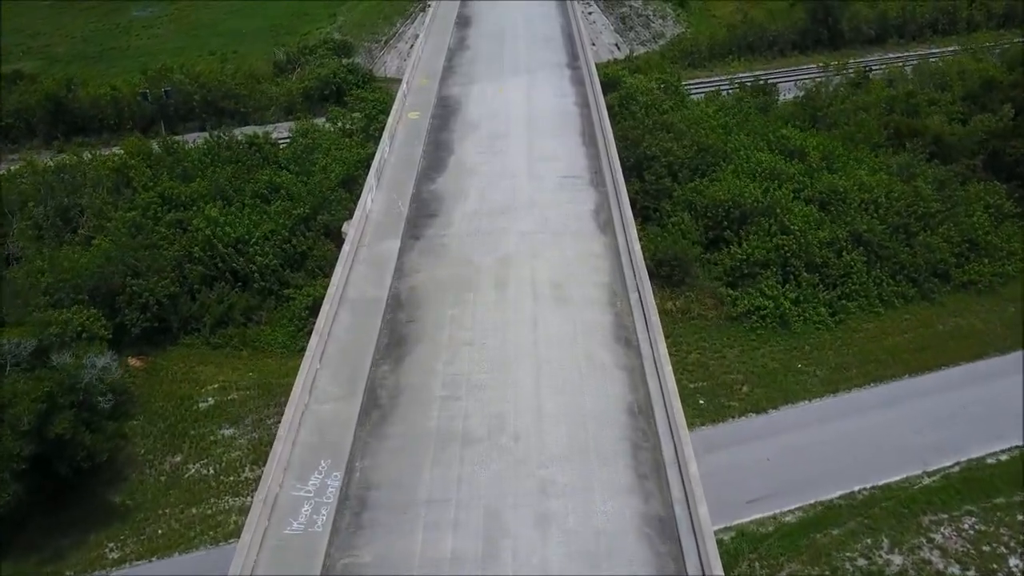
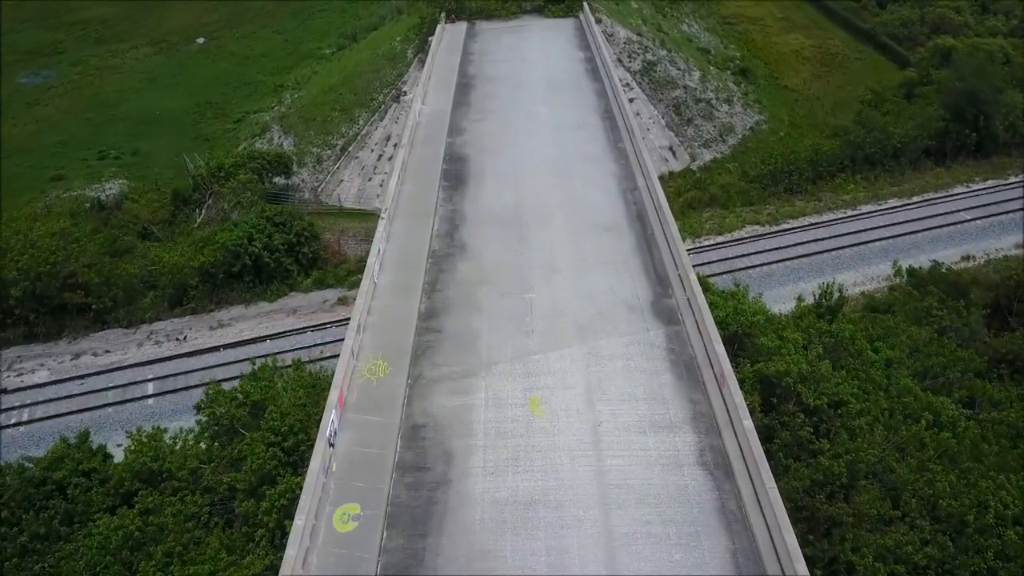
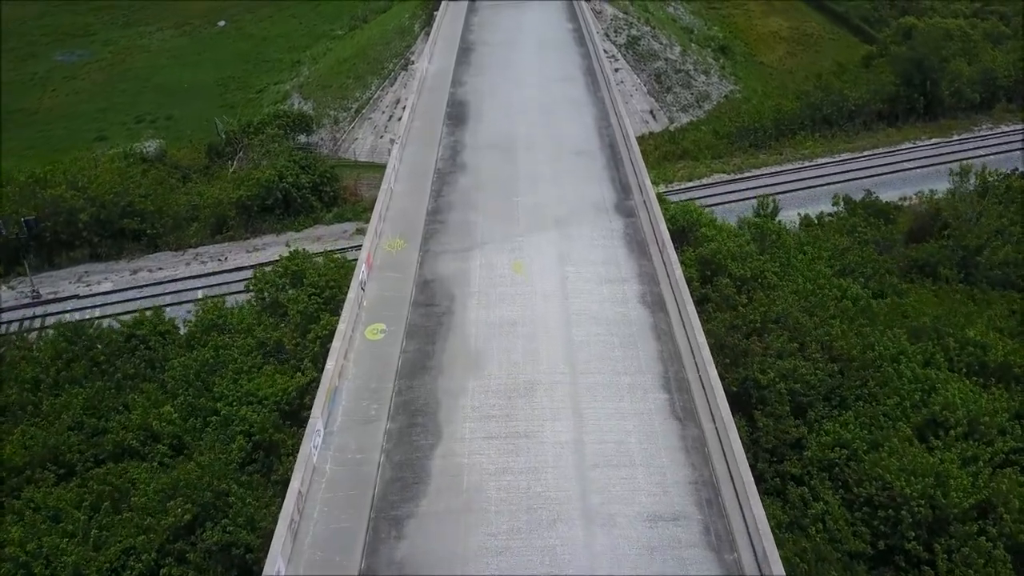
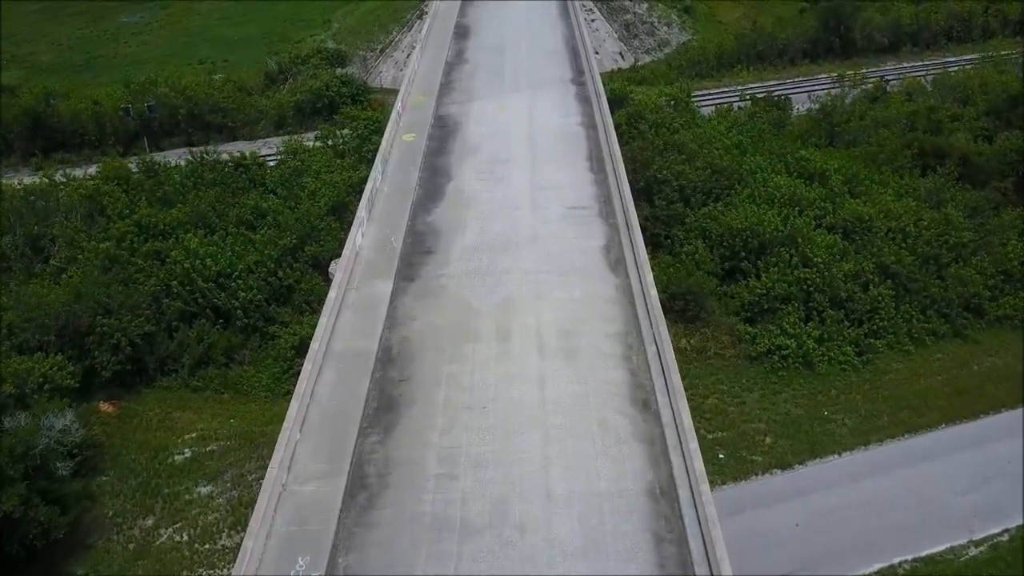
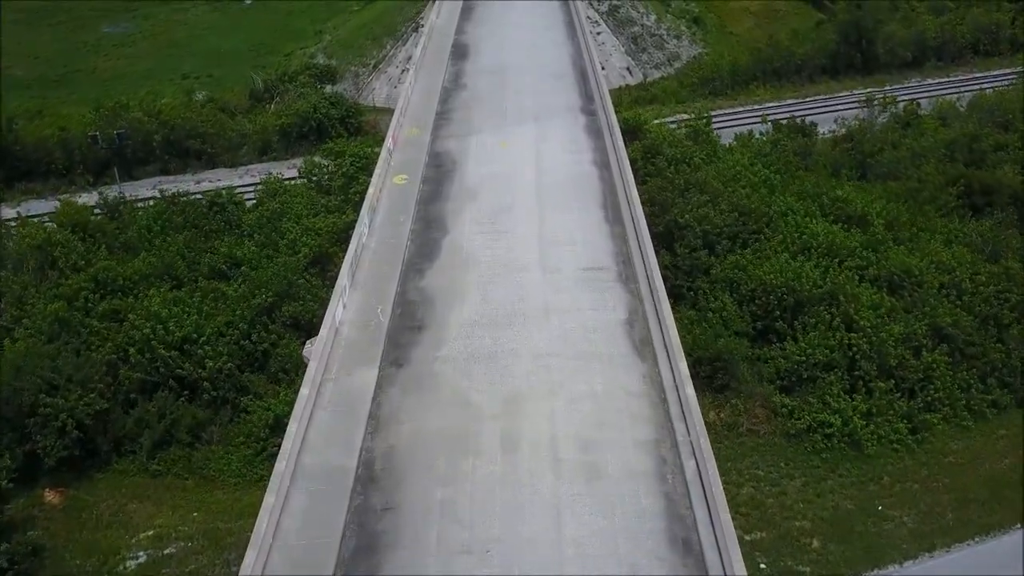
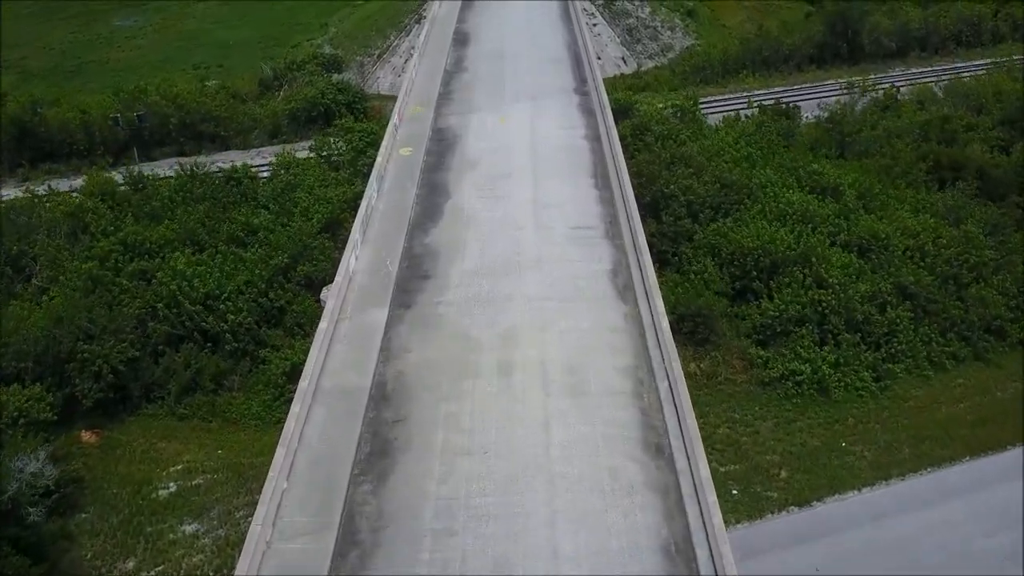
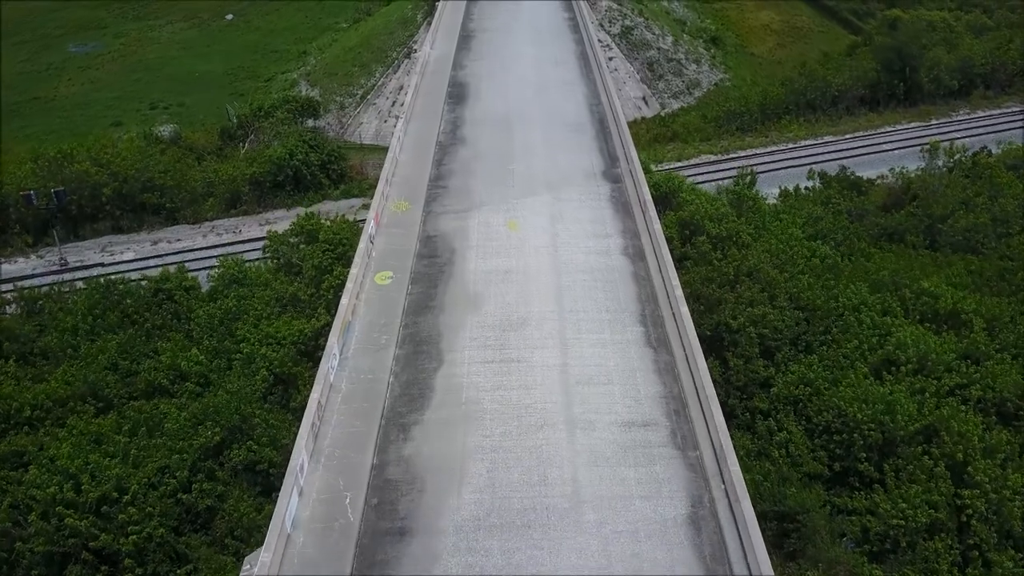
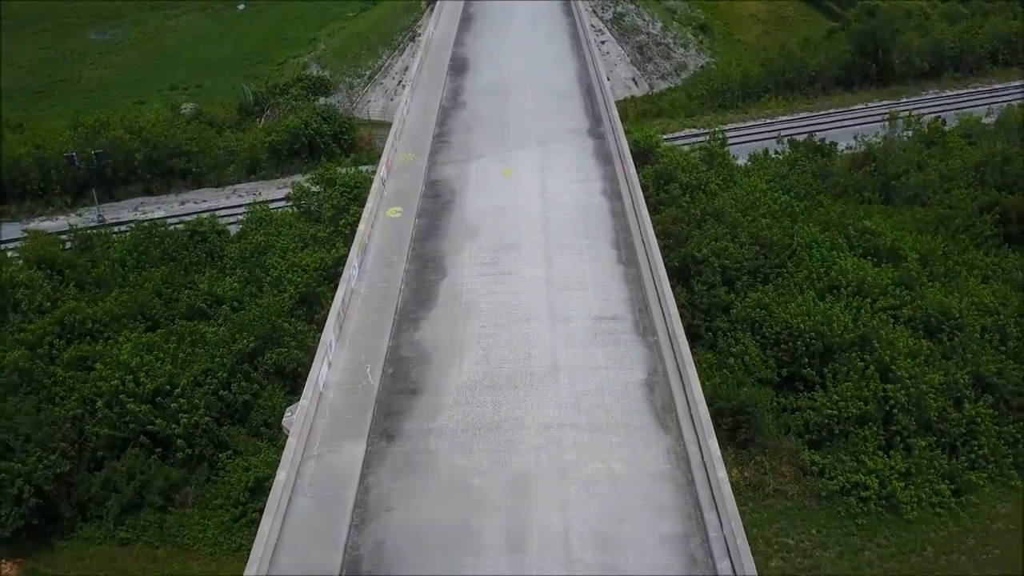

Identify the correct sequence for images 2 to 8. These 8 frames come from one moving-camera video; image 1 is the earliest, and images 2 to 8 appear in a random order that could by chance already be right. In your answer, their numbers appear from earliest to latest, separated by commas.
4, 6, 5, 8, 7, 3, 2
